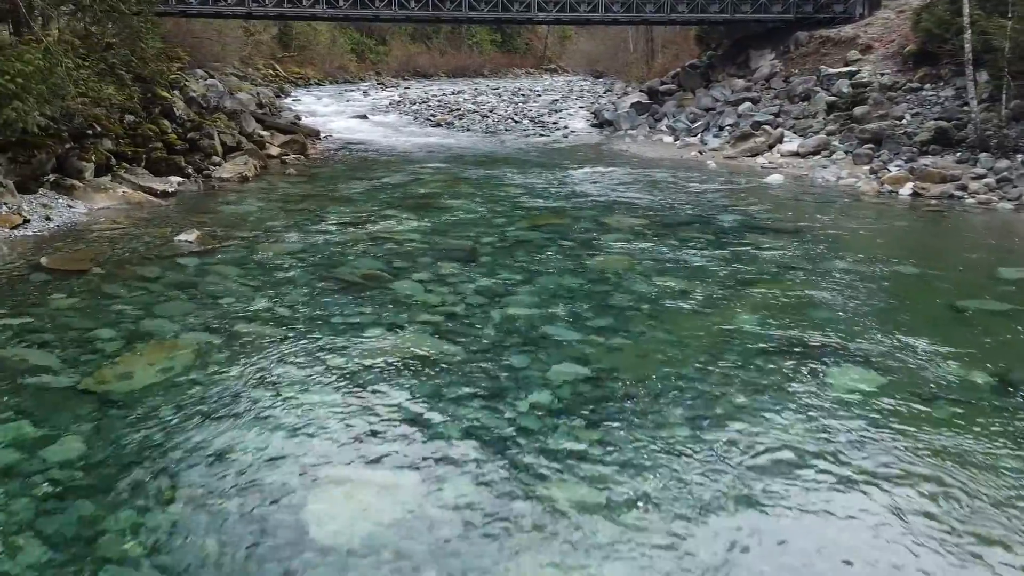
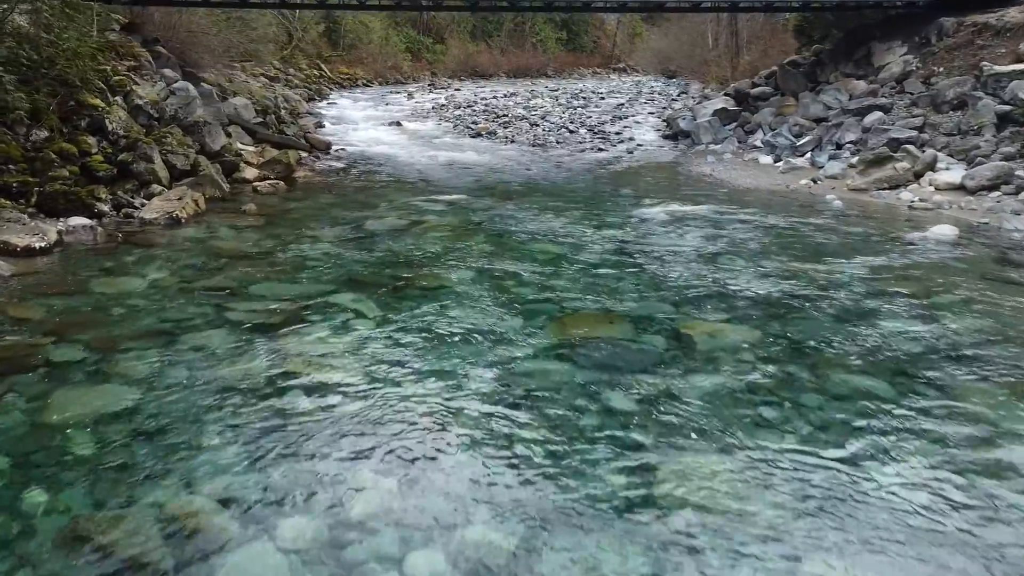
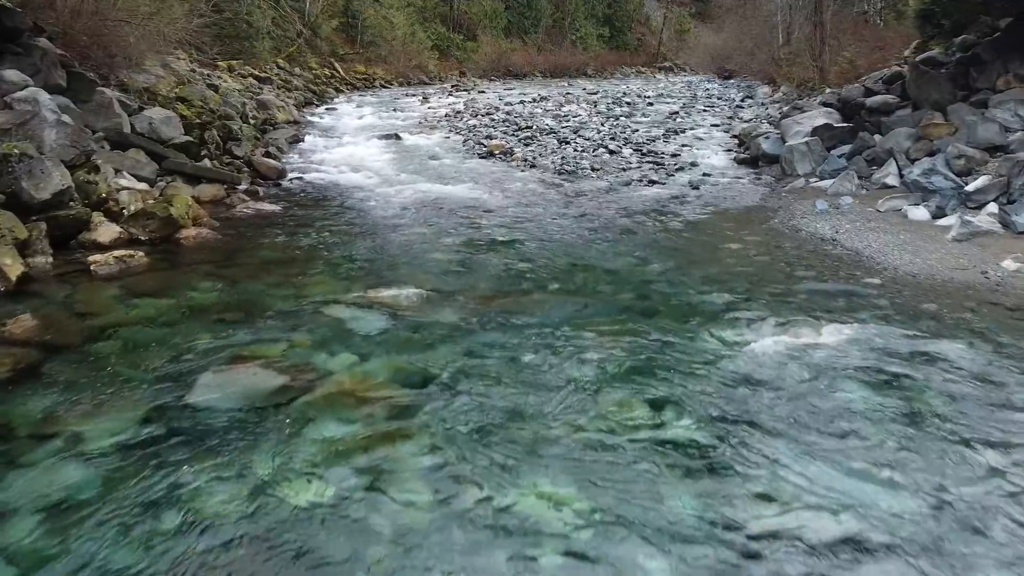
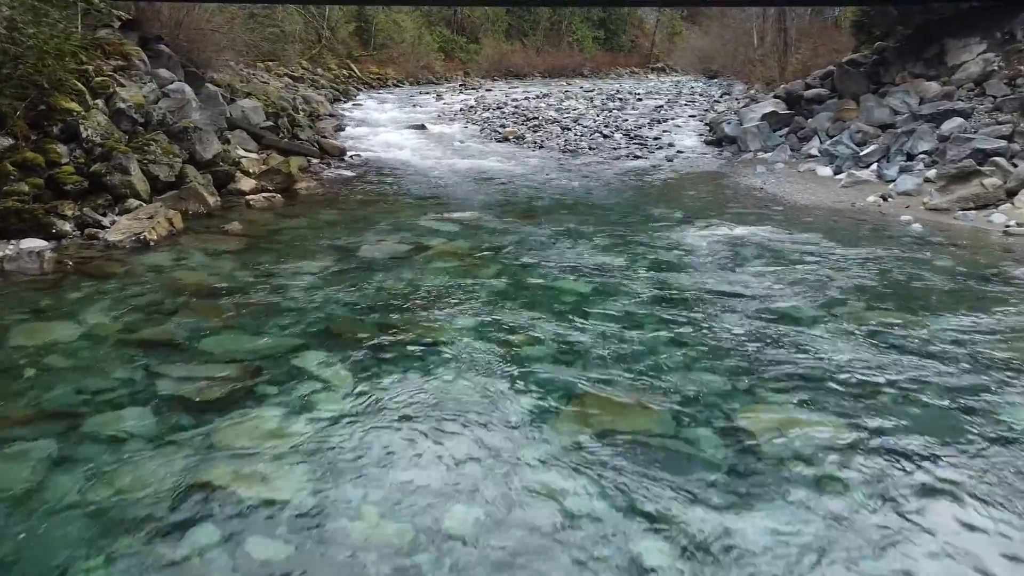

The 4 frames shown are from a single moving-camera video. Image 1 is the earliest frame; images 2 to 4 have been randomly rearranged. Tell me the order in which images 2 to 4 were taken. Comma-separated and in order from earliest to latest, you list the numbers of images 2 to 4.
2, 4, 3
